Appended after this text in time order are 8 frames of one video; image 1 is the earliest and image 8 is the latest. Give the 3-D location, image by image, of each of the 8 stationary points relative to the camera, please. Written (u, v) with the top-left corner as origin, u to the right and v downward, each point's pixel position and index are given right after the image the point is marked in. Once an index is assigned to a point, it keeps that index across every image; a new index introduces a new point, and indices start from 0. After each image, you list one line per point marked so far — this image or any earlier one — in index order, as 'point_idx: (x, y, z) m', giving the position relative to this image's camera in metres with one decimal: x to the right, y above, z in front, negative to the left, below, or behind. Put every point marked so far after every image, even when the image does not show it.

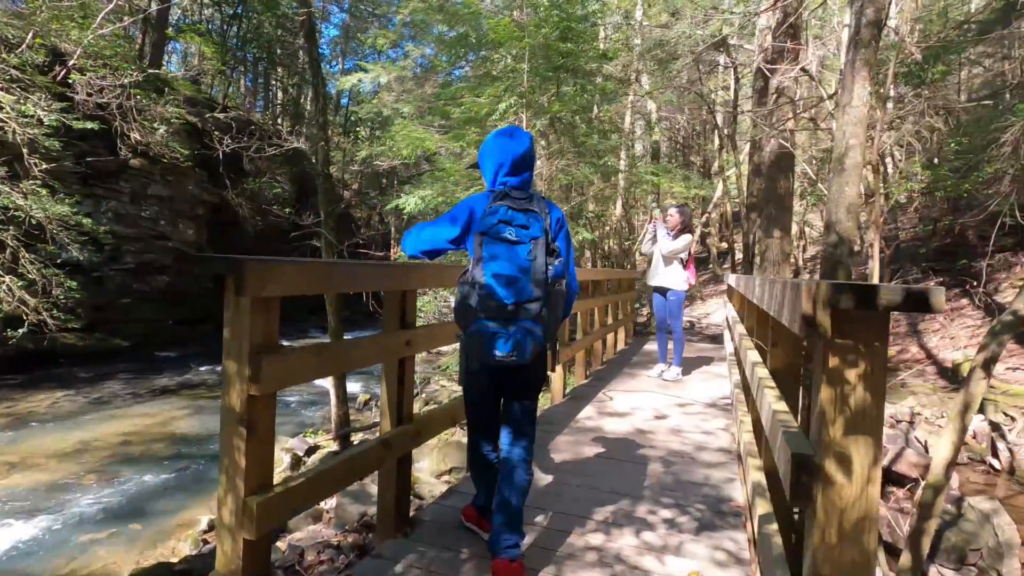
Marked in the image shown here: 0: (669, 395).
0: (+1.5, -1.0, +5.2) m
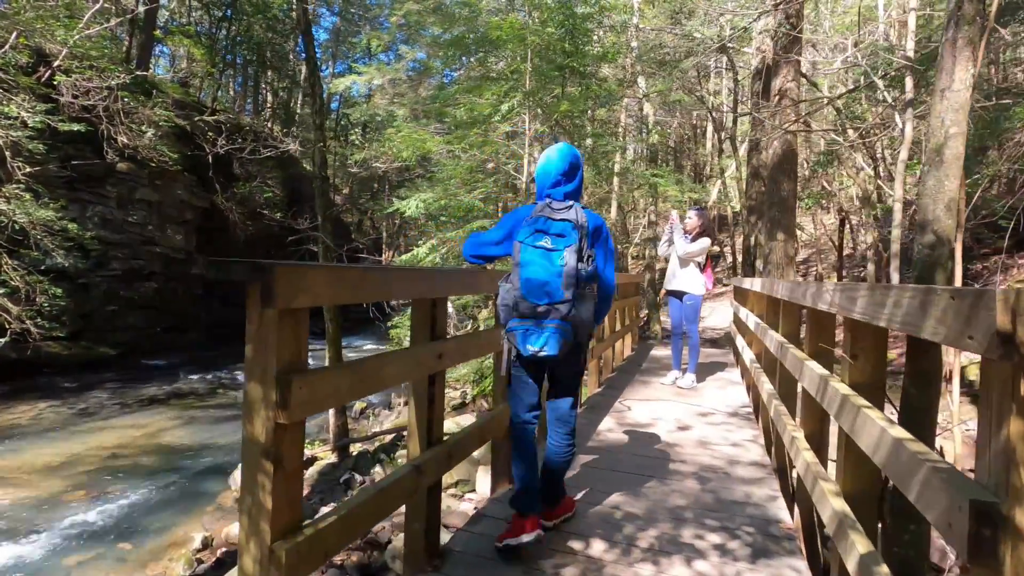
0: (+1.6, -1.1, +5.0) m
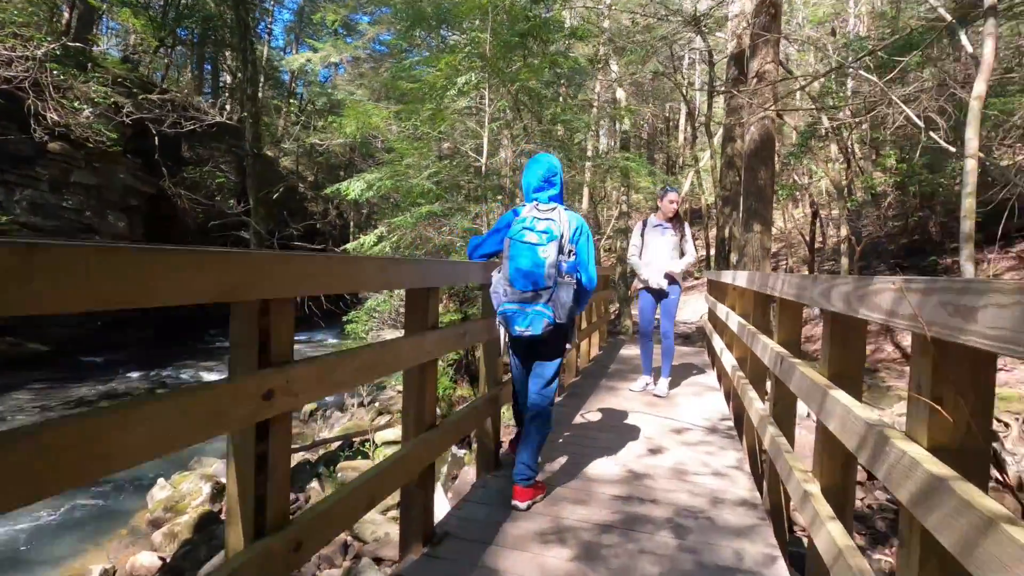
0: (+1.2, -1.0, +4.3) m
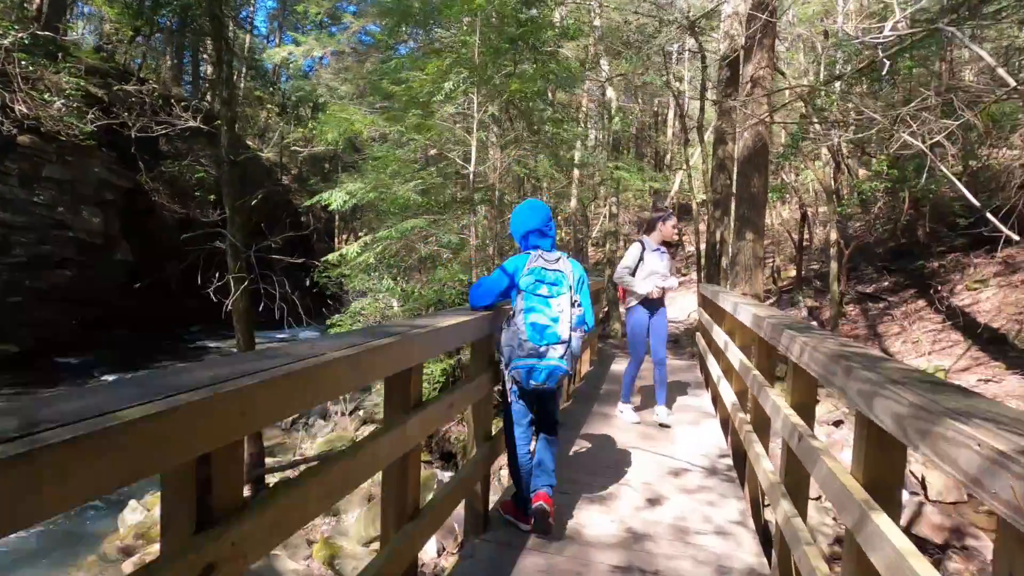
0: (+1.1, -1.3, +4.1) m
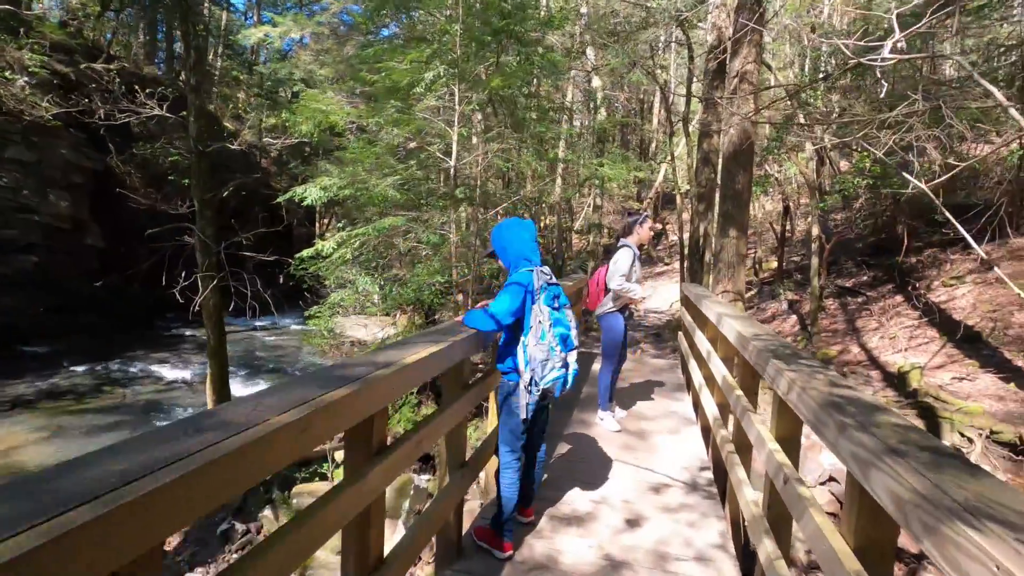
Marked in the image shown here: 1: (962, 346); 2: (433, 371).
0: (+0.9, -1.4, +4.1) m
1: (+9.0, -1.1, +10.7) m
2: (-0.3, -0.3, +2.2) m
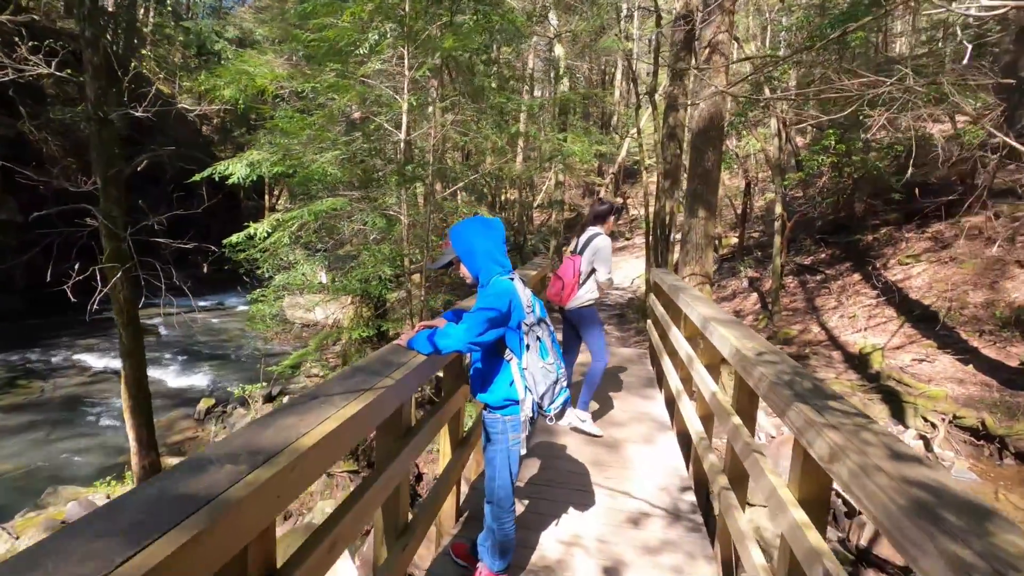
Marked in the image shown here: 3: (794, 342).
0: (+0.7, -1.4, +3.6) m
1: (+8.2, -0.8, +10.7) m
2: (-0.5, -0.4, +1.6) m
3: (+6.2, -1.2, +11.7) m
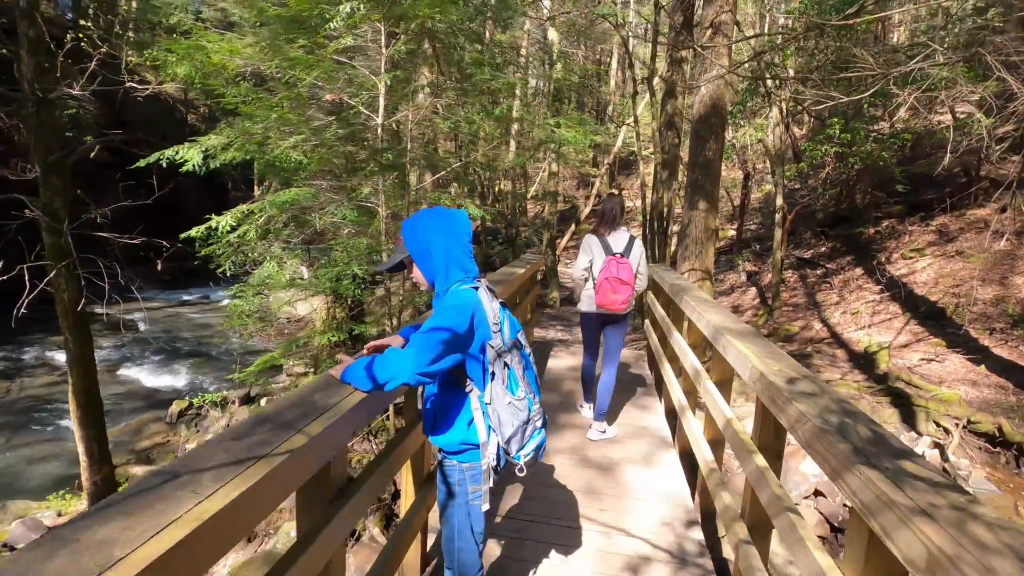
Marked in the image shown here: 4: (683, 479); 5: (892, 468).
0: (+0.5, -1.4, +3.1) m
1: (+8.0, -0.7, +10.3) m
2: (-0.6, -0.5, +1.0) m
3: (+6.0, -1.1, +11.3) m
4: (+1.2, -1.3, +3.6) m
5: (+1.0, -0.5, +1.4) m
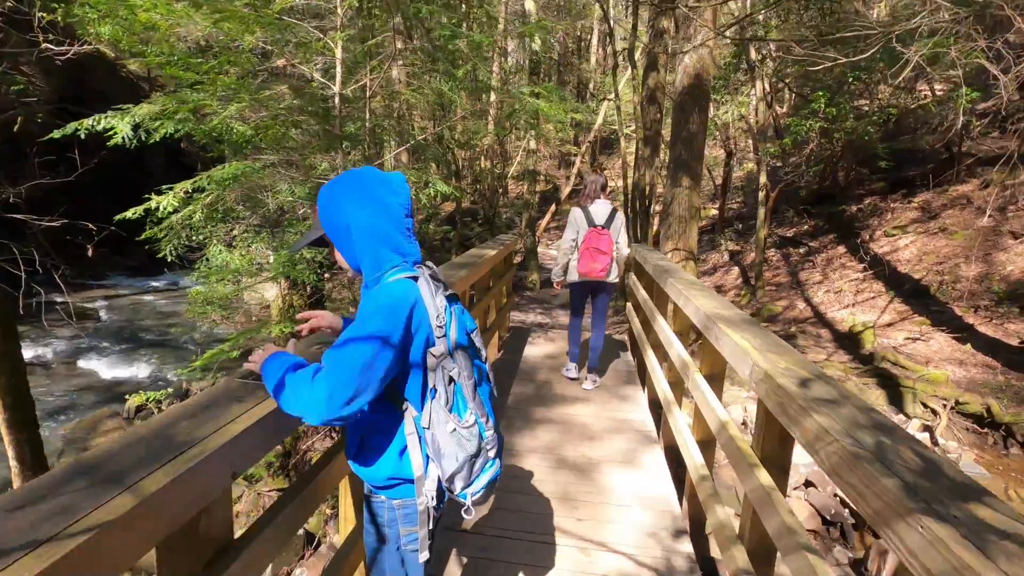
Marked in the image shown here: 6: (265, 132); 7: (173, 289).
0: (+0.4, -1.3, +2.8) m
1: (+7.6, -0.2, +10.2) m
2: (-0.7, -0.5, +0.6) m
3: (+5.6, -0.7, +11.1) m
4: (+1.0, -1.2, +3.3) m
5: (+0.8, -0.4, +1.0) m
6: (-2.5, +1.7, +5.8) m
7: (-11.4, -0.1, +18.0) m
